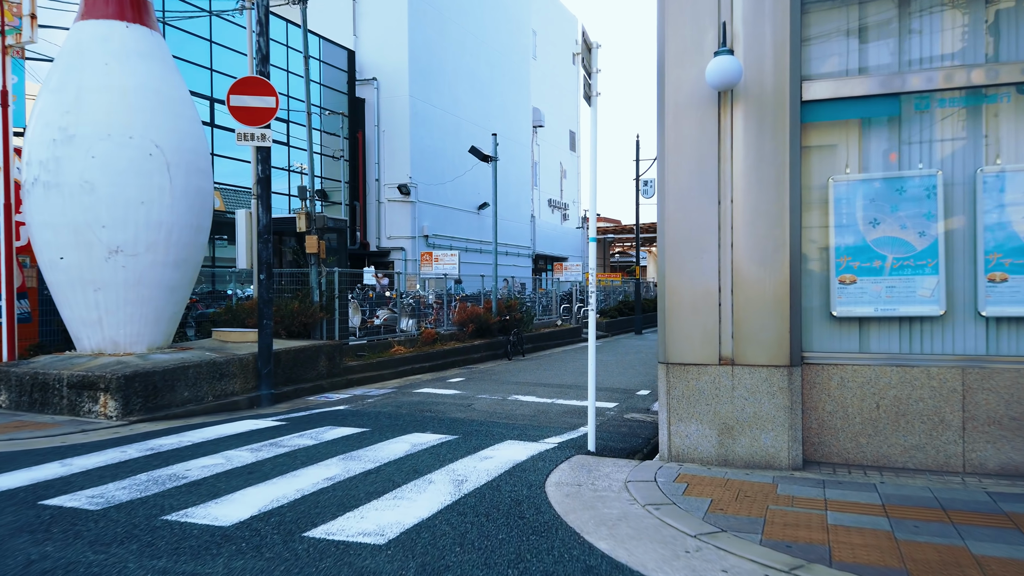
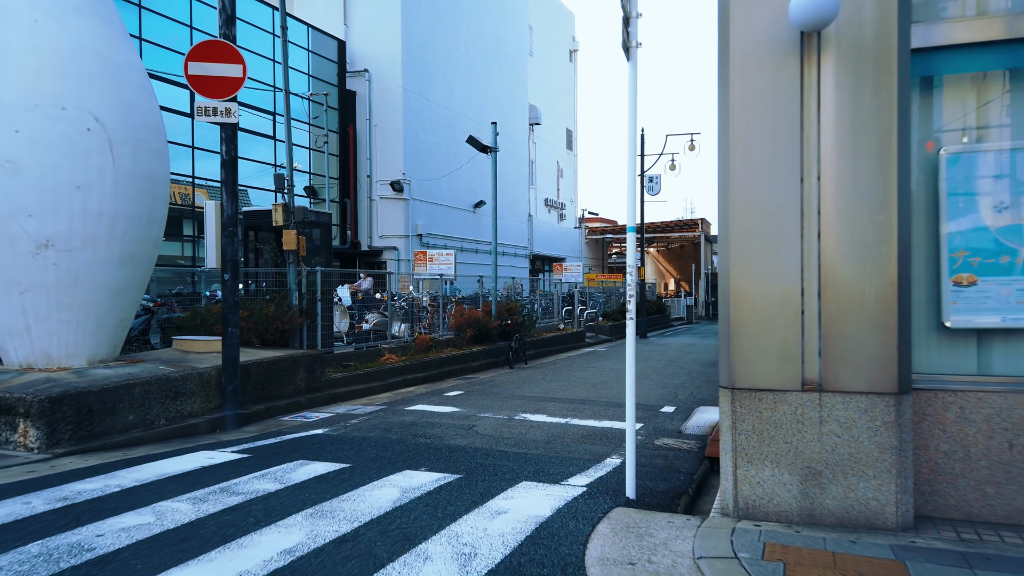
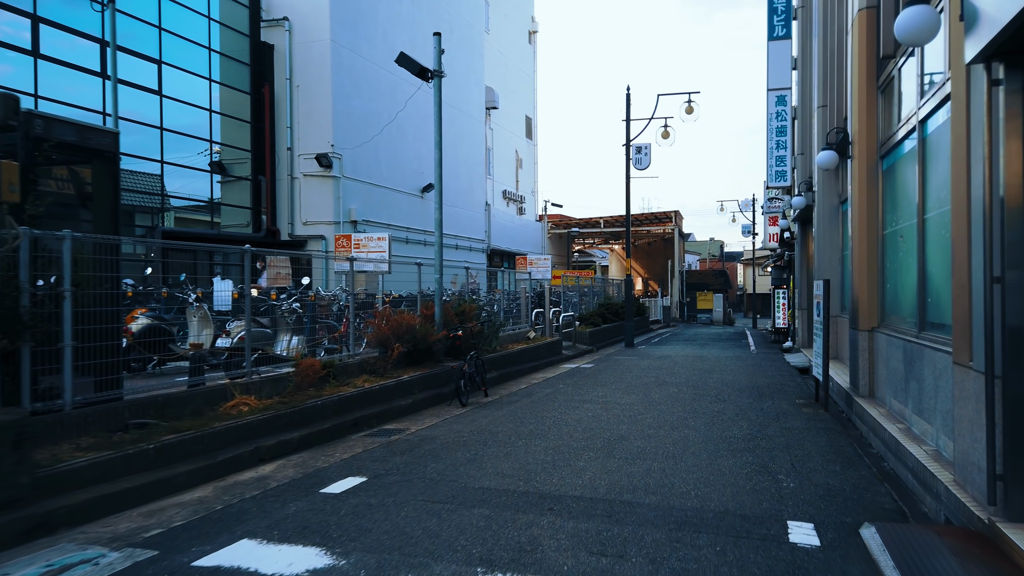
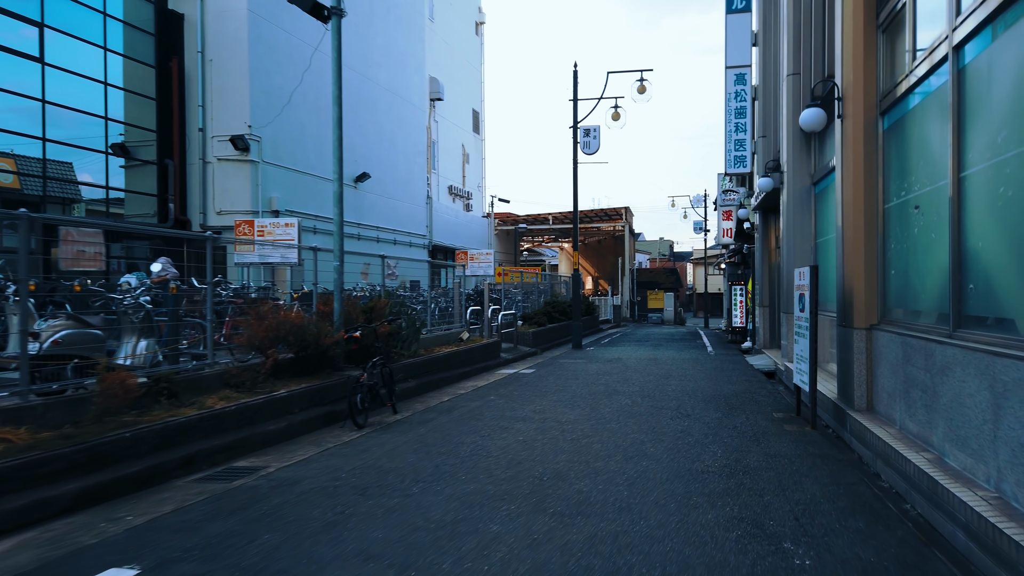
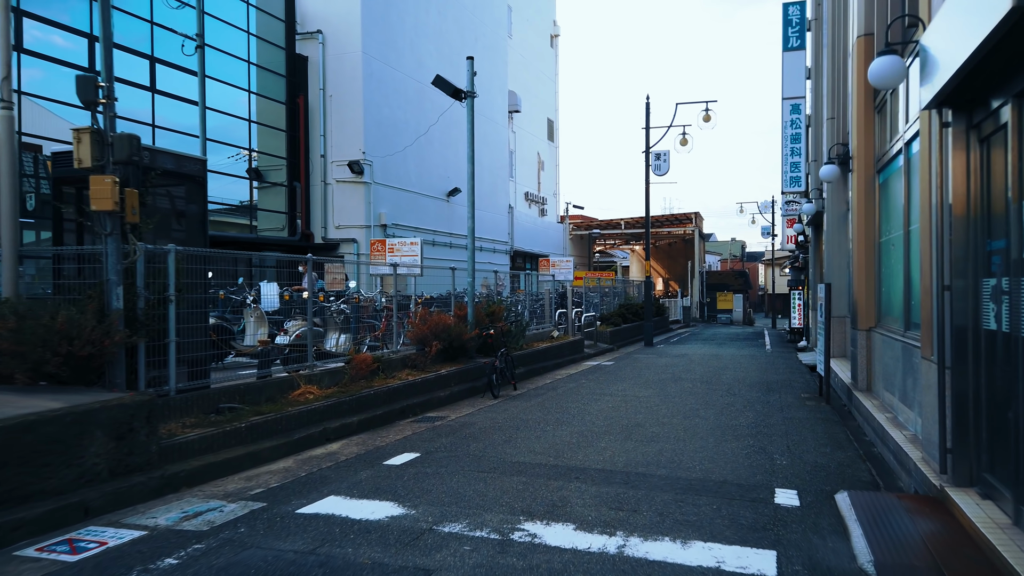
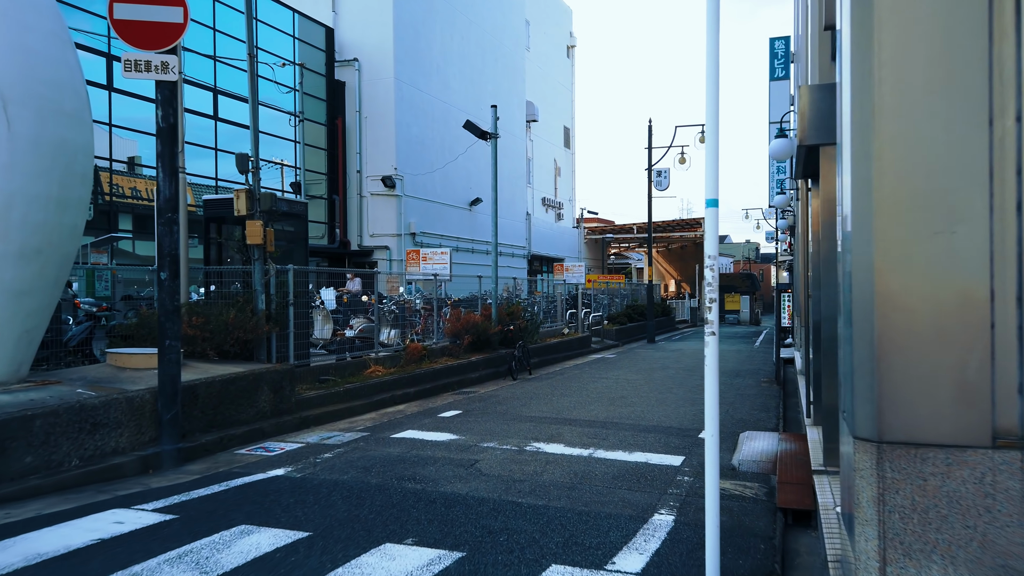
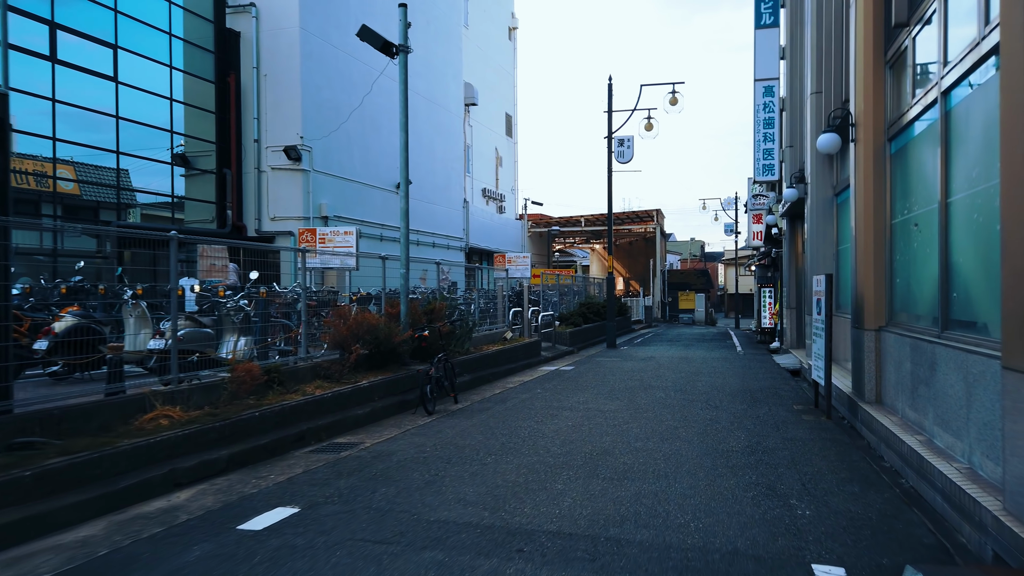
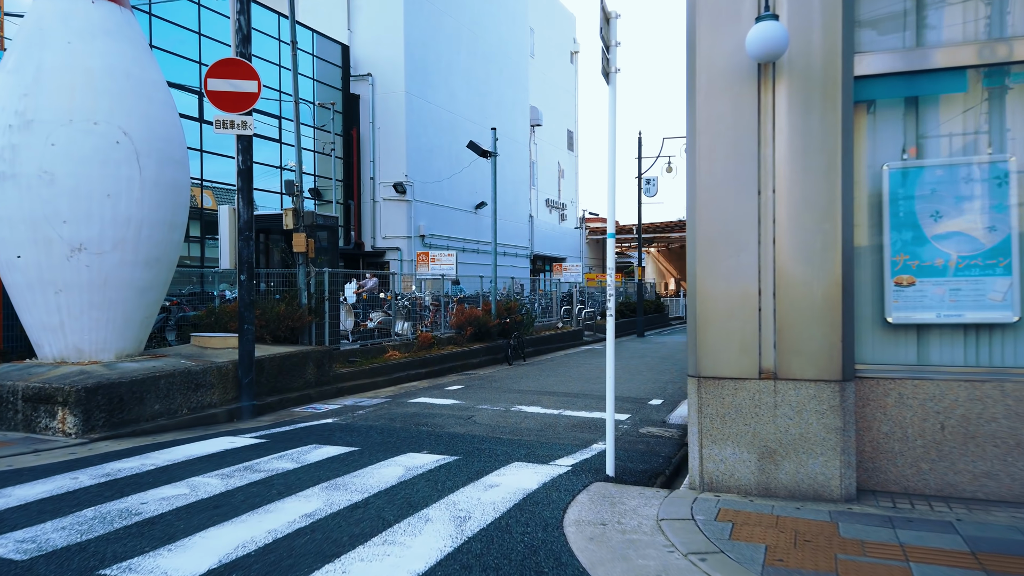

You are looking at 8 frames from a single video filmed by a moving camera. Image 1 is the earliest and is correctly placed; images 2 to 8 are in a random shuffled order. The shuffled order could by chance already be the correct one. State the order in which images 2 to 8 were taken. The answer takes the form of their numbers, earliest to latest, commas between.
8, 2, 6, 5, 3, 7, 4
